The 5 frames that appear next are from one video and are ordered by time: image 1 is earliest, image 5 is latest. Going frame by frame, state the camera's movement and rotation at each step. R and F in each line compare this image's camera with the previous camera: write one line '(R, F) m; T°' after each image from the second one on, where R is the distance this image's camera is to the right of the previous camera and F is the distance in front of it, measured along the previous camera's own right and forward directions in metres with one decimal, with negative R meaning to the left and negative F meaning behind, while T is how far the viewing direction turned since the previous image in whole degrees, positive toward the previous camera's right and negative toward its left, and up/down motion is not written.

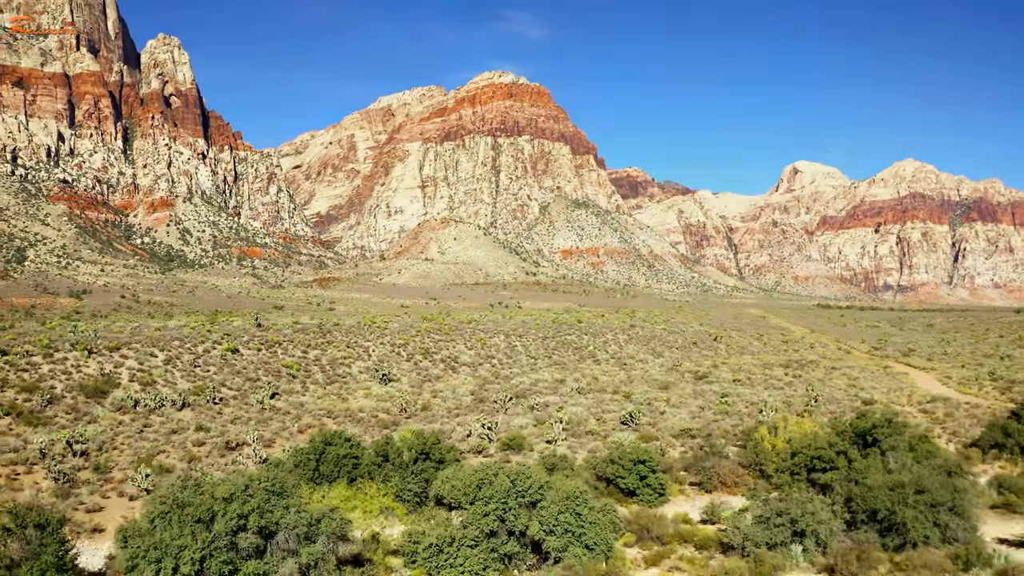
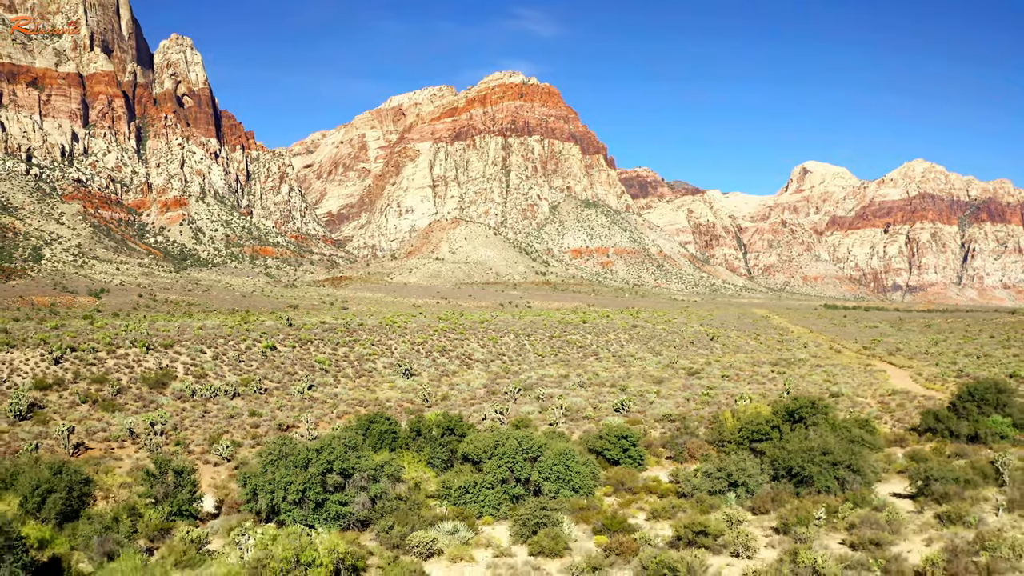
(-0.7, -1.1) m; -1°
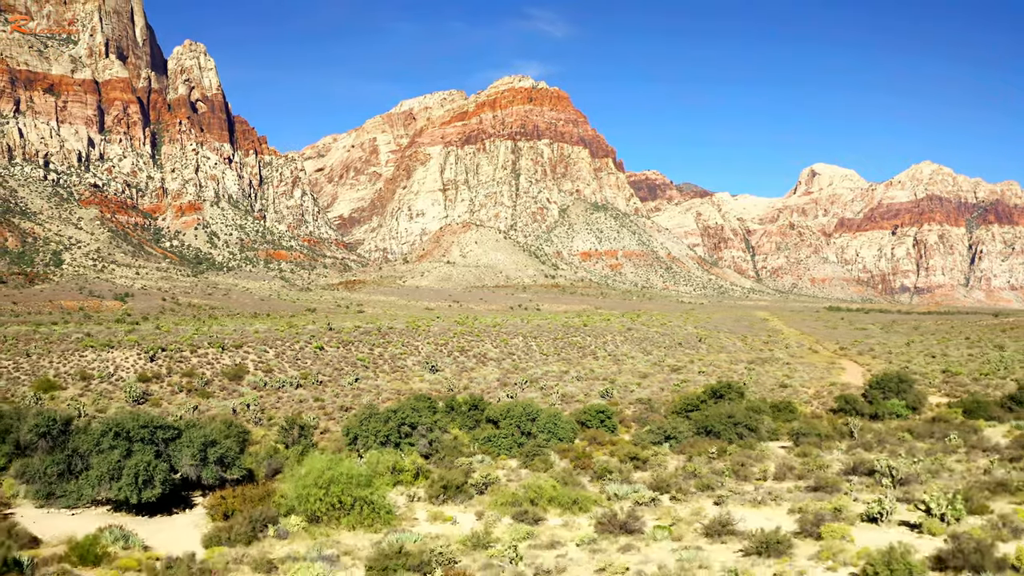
(0.0, -4.1) m; -1°
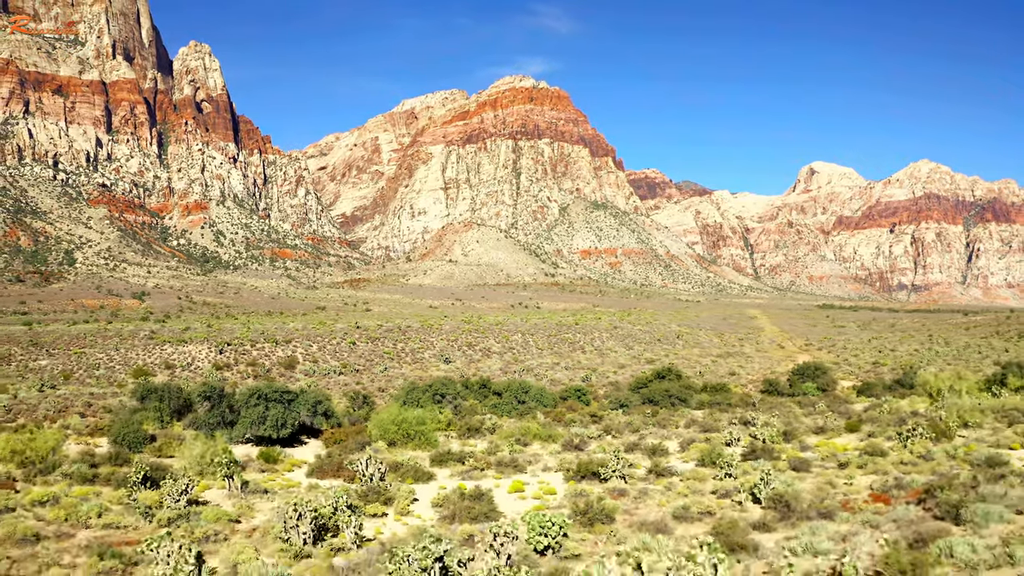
(0.0, -5.1) m; 0°
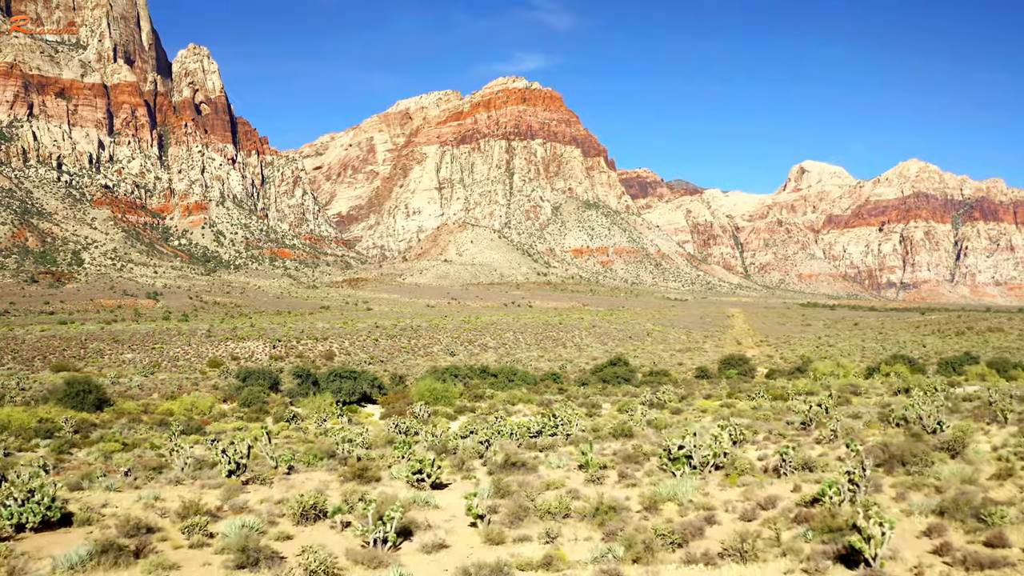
(+0.1, -7.0) m; 0°
